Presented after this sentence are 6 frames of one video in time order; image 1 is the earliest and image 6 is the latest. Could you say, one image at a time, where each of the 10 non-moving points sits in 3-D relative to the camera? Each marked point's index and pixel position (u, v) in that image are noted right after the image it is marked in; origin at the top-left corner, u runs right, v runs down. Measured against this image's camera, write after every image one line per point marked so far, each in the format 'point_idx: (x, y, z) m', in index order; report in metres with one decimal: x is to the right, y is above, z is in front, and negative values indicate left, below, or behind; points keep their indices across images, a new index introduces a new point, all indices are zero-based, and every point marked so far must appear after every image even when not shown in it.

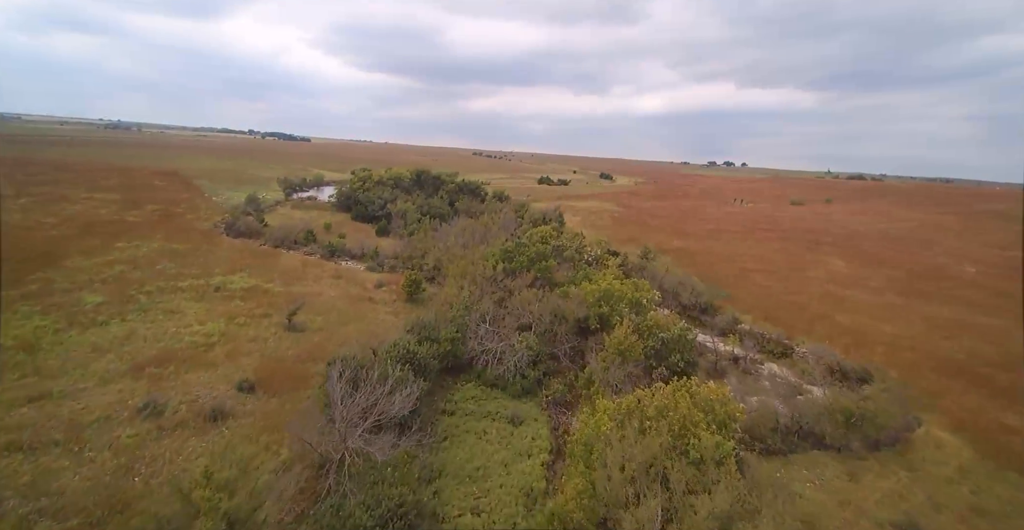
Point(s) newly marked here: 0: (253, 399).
0: (-9.1, -4.7, +18.7) m
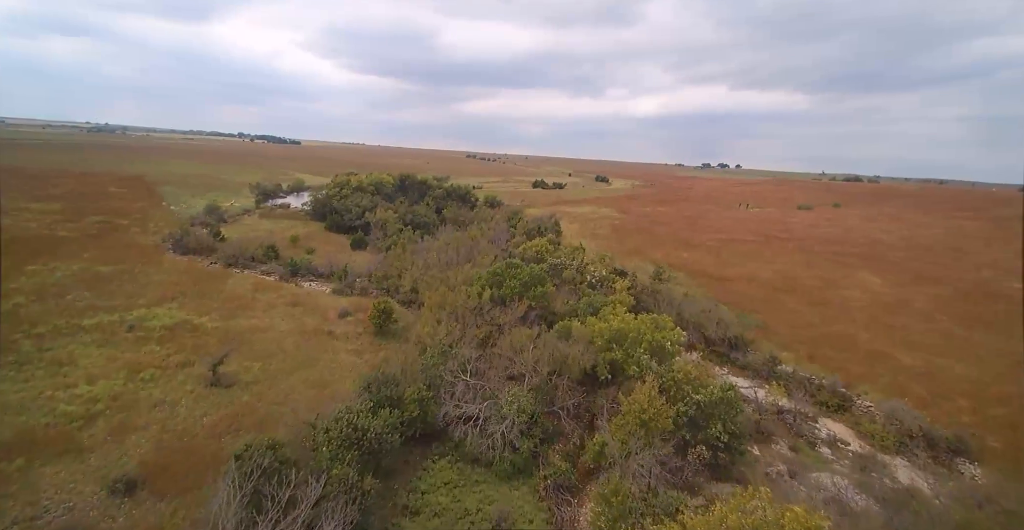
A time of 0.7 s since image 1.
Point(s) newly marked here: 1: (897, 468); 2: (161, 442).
0: (-9.5, -6.0, +13.2) m
1: (+12.7, -6.7, +17.7) m
2: (-10.2, -5.2, +15.7) m
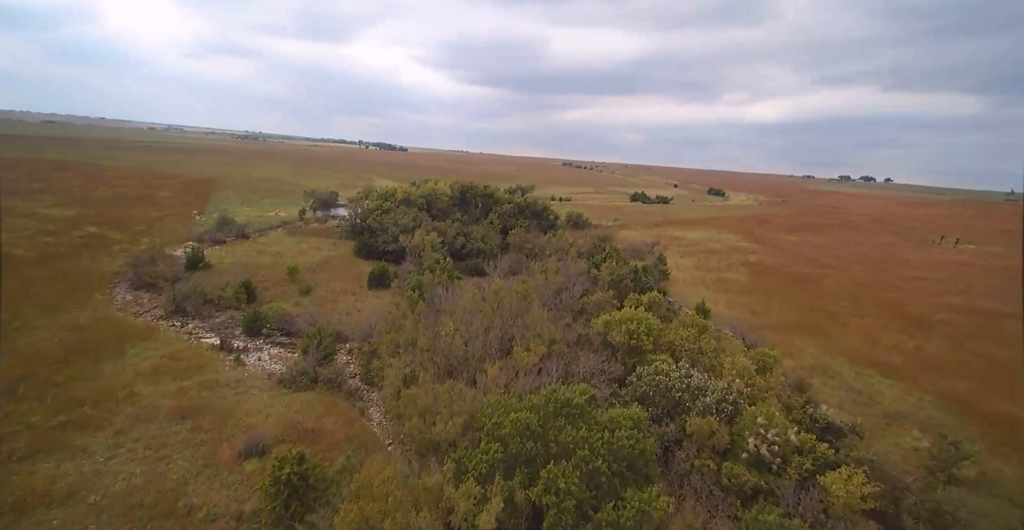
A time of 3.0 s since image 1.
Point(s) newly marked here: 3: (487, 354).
0: (-10.9, -8.3, +0.5) m
1: (+11.6, -10.3, +0.5) m
2: (-11.1, -7.4, +3.0) m
3: (-0.8, -3.0, +18.2) m
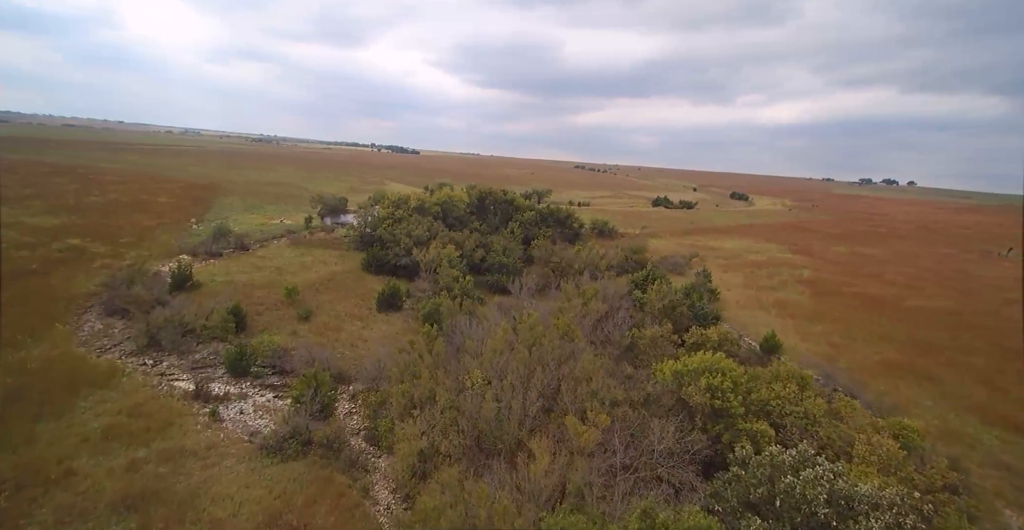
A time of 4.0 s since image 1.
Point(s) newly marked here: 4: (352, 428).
0: (-10.0, -9.1, -3.5) m
1: (+12.5, -11.3, -3.9) m
2: (-10.2, -8.3, -0.9) m
3: (+0.4, -4.0, +14.0) m
4: (-5.0, -5.1, +16.9) m
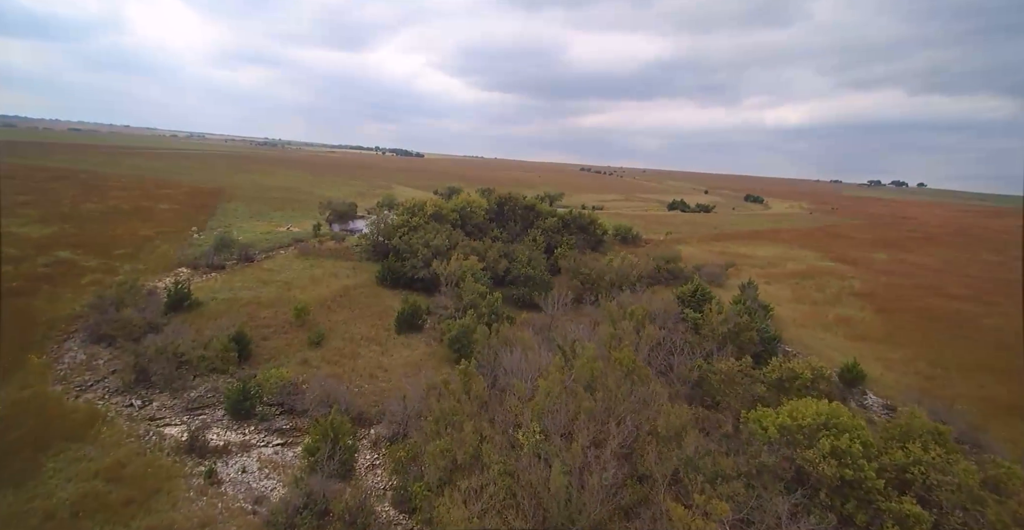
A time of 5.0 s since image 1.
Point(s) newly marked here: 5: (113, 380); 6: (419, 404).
0: (-8.6, -9.8, -6.5) m
1: (+13.9, -11.8, -7.1) m
2: (-8.7, -8.9, -3.9) m
3: (+2.0, -4.7, +11.0) m
4: (-3.5, -5.8, +14.0) m
5: (-13.3, -3.8, +18.0) m
6: (-2.9, -4.3, +16.4) m
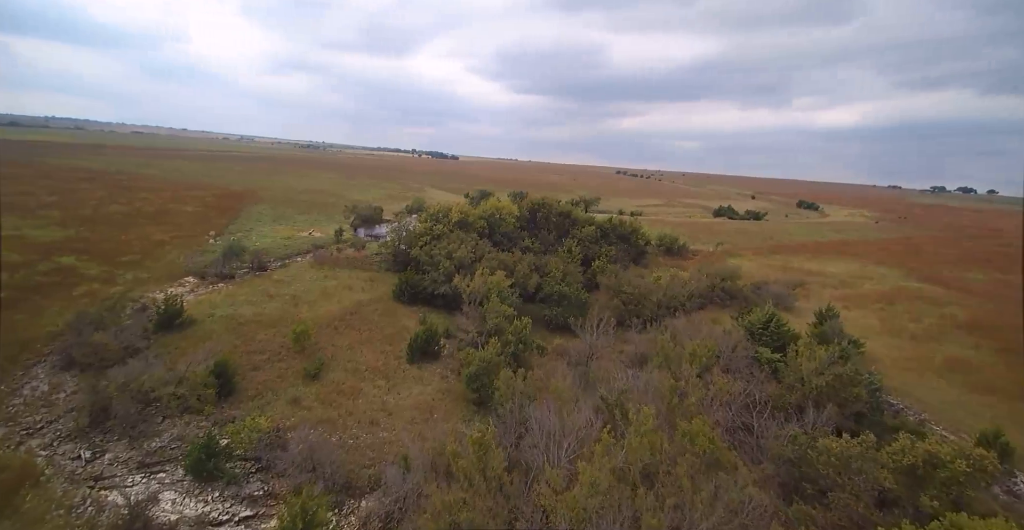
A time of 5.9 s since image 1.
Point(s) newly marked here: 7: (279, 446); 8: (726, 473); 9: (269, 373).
0: (-9.6, -10.3, -9.7) m
1: (+12.7, -12.8, -11.9) m
2: (-9.6, -9.5, -7.1) m
3: (+2.3, -5.5, +7.0) m
4: (-2.9, -6.5, +10.4) m
5: (-12.4, -4.3, +15.1) m
6: (-2.1, -5.0, +12.8) m
7: (-6.3, -4.9, +14.6) m
8: (+4.4, -4.2, +11.1) m
9: (-8.3, -3.8, +18.5) m
